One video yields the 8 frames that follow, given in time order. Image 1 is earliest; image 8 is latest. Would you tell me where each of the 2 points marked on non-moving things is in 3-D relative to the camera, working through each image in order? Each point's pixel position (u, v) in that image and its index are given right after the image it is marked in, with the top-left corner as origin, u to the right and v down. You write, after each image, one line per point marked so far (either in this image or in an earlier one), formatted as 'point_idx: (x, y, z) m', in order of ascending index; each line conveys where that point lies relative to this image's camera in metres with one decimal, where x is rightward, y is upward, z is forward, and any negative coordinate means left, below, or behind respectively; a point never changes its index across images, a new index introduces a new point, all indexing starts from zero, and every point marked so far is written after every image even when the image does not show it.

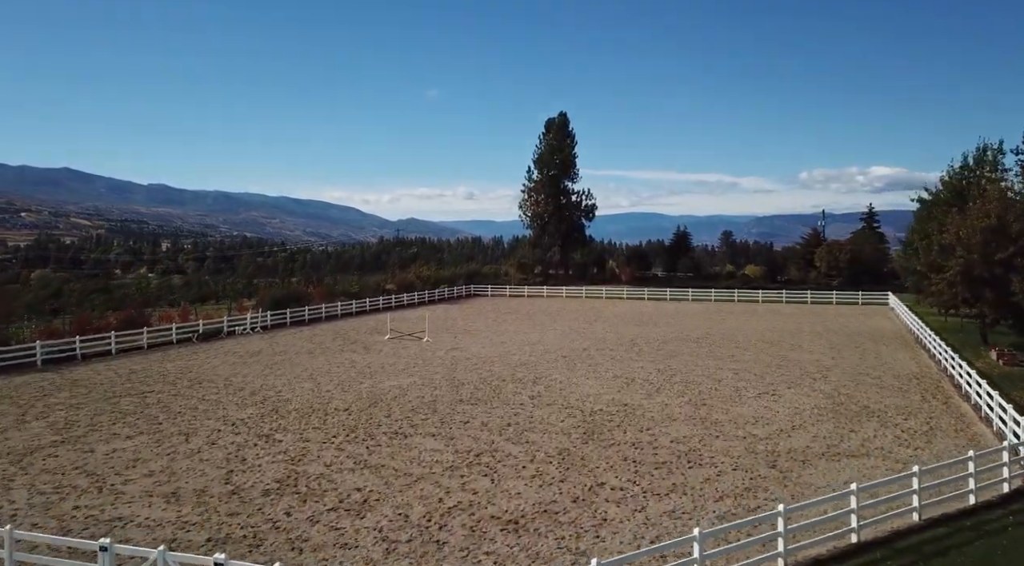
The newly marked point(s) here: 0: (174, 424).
0: (-6.8, -2.8, +13.7) m
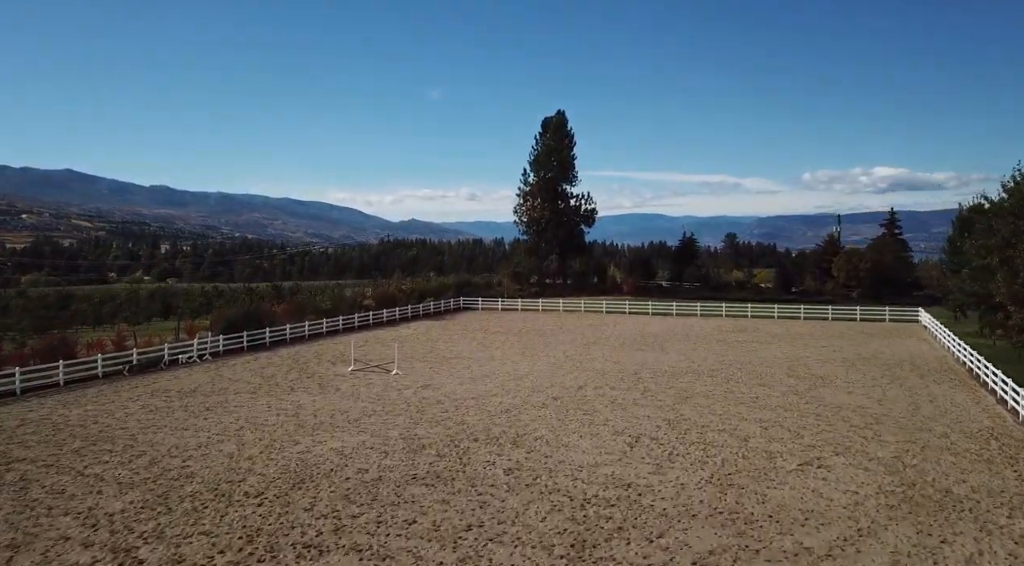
0: (-7.4, -3.6, +10.1) m
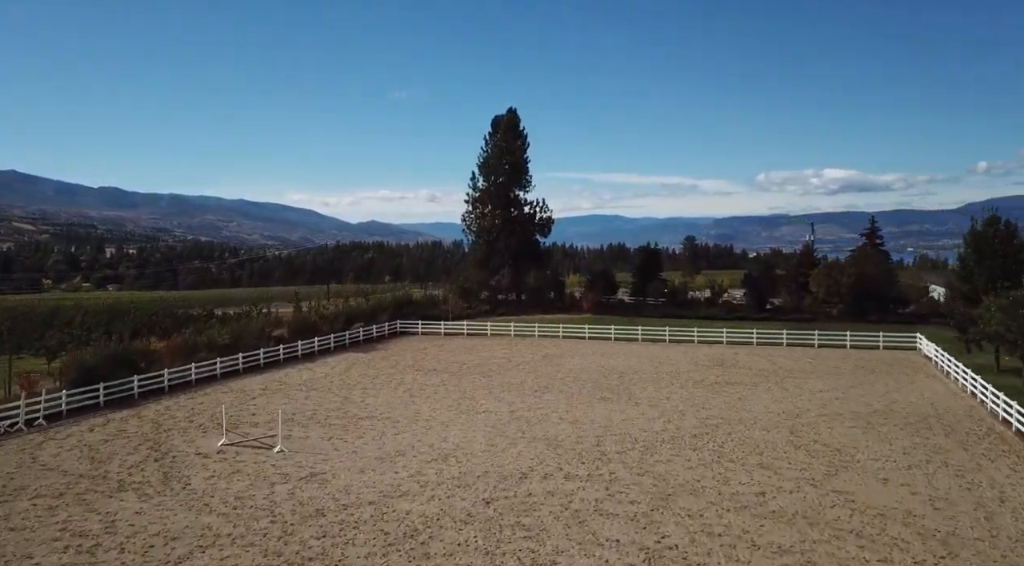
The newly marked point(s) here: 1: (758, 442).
0: (-8.5, -4.7, +4.3) m
1: (+6.0, -3.9, +16.6) m
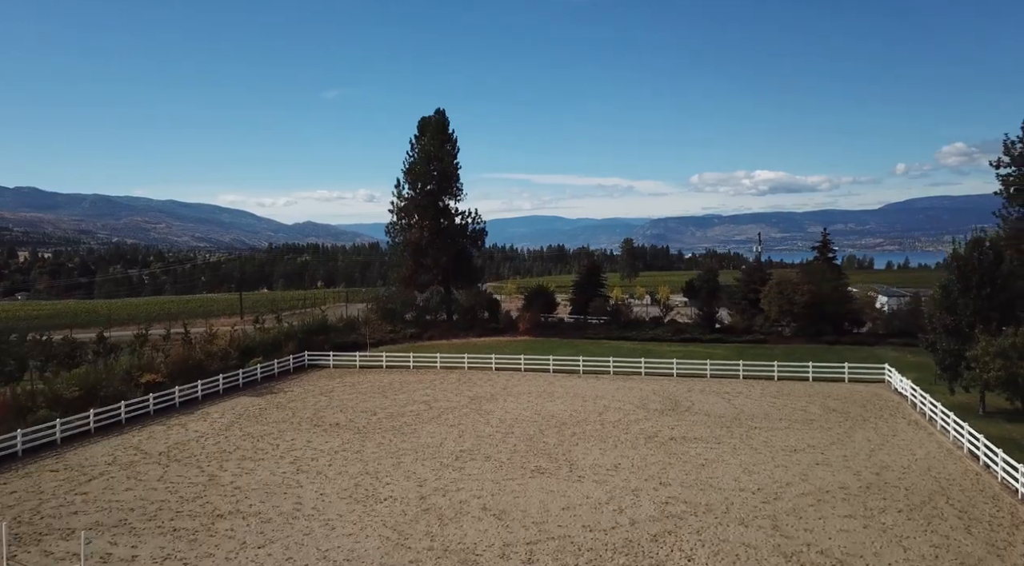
0: (-9.2, -5.9, -0.8) m
1: (+4.2, -4.9, +12.7) m
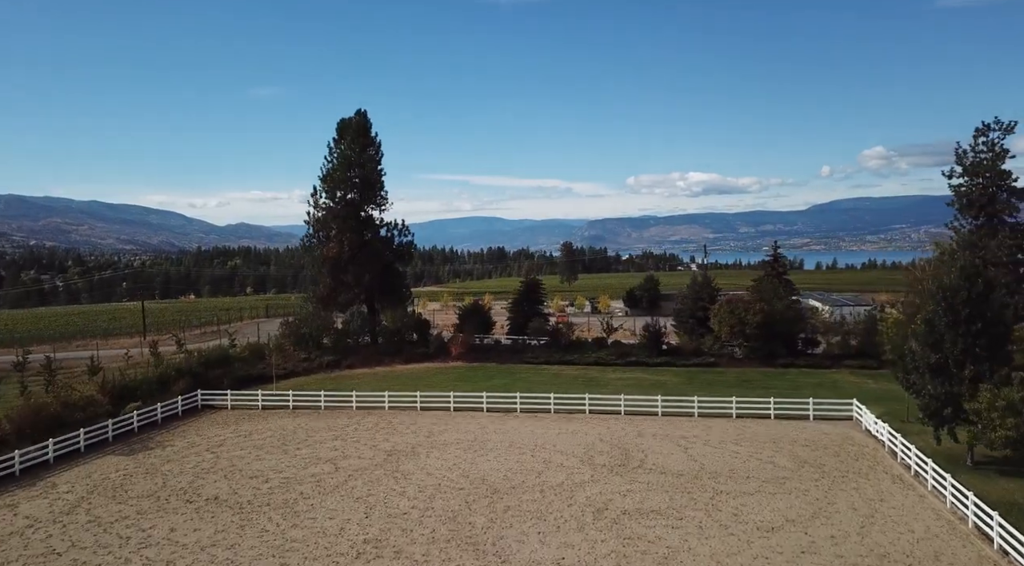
0: (-9.3, -7.0, -5.4) m
1: (+2.9, -5.9, +9.2) m
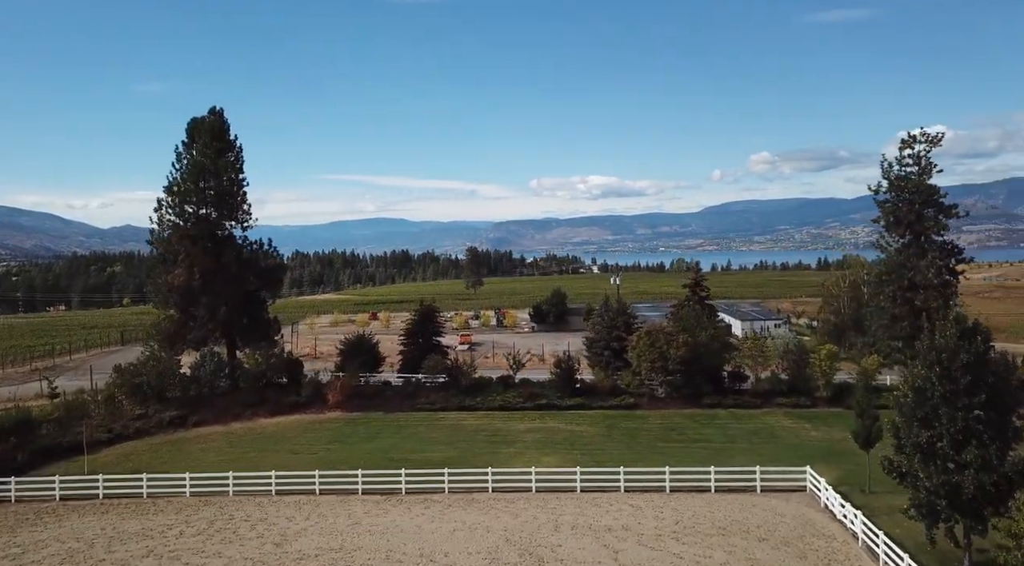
0: (-8.3, -8.5, -12.1) m
1: (+1.7, -7.3, +4.1) m
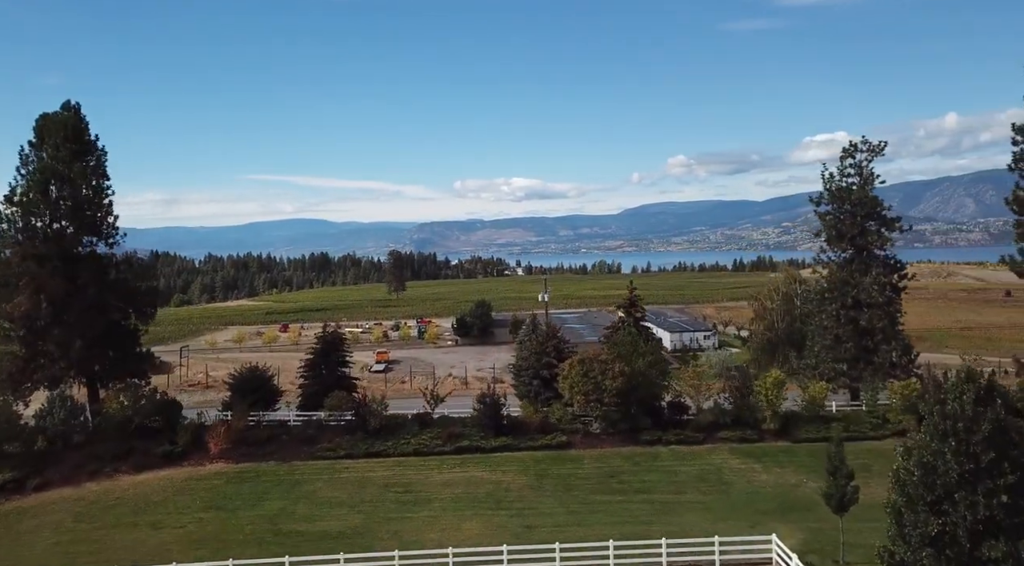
0: (-6.8, -9.5, -16.7) m
1: (+1.4, -8.2, +0.5) m
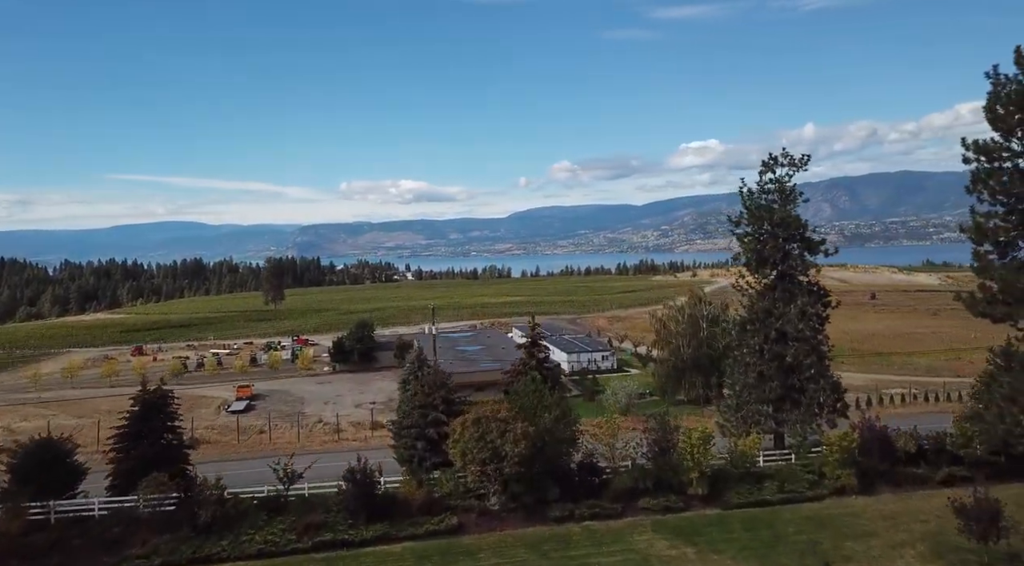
0: (-3.5, -10.8, -23.0) m
1: (+1.8, -9.4, -4.7) m
